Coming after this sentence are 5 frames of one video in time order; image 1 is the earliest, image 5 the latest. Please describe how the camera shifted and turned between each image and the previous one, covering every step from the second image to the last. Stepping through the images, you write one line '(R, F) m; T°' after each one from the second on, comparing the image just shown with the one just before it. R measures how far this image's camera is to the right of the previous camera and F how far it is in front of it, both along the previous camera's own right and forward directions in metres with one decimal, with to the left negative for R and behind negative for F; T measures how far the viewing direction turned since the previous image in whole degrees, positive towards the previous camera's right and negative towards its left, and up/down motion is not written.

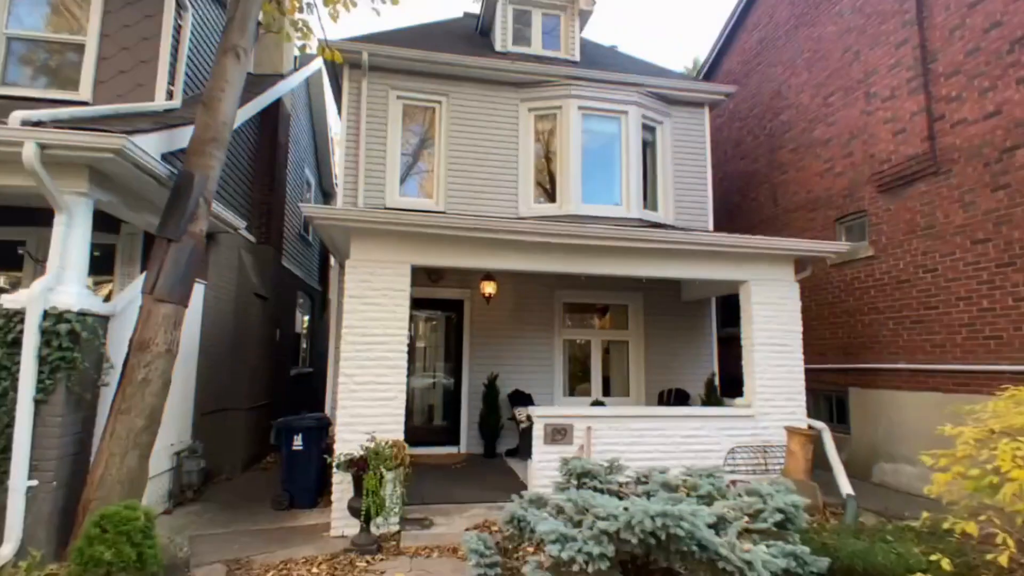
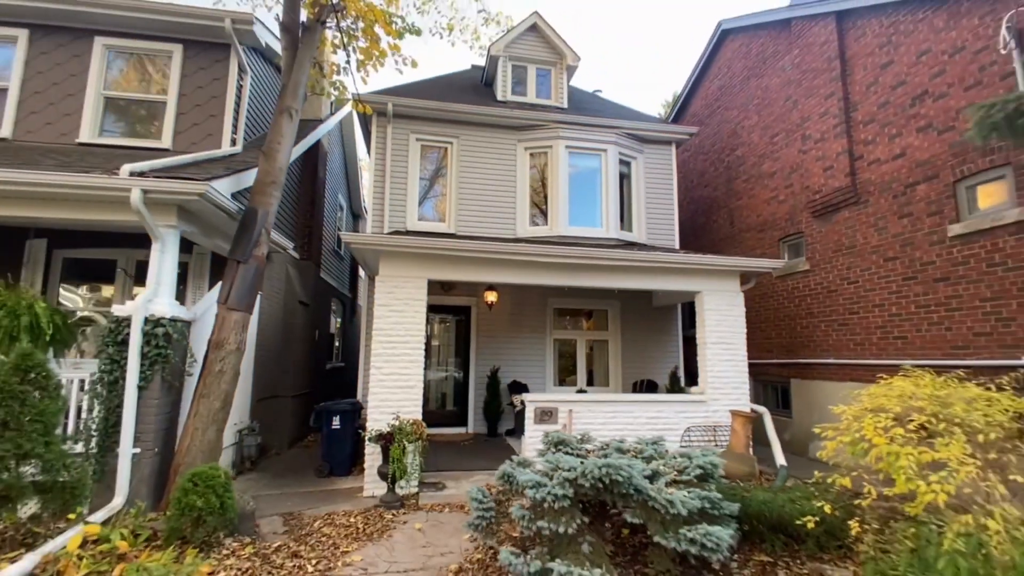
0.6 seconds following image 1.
(0.0, -1.2) m; 0°
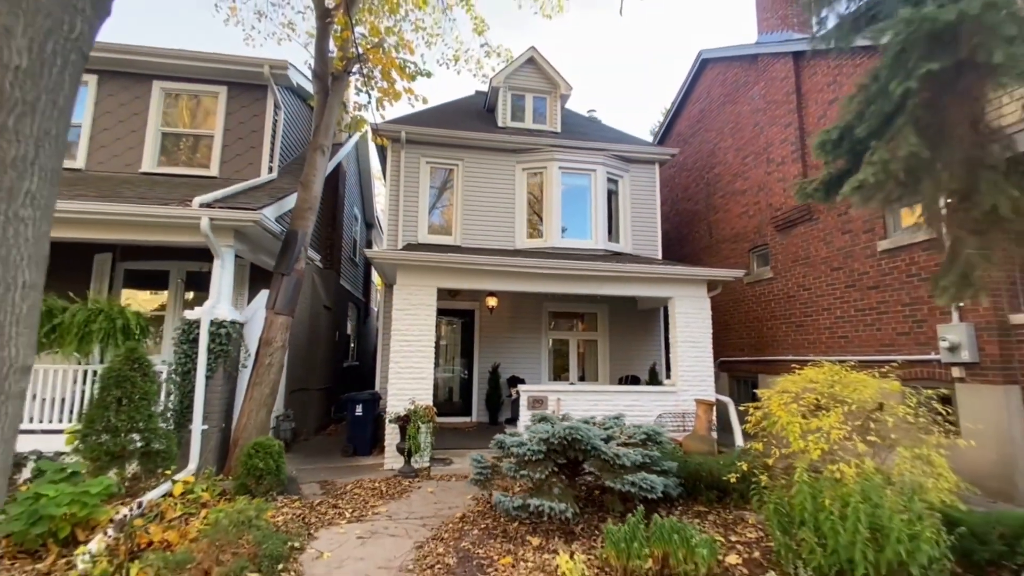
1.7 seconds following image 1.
(+0.2, -1.2) m; -1°
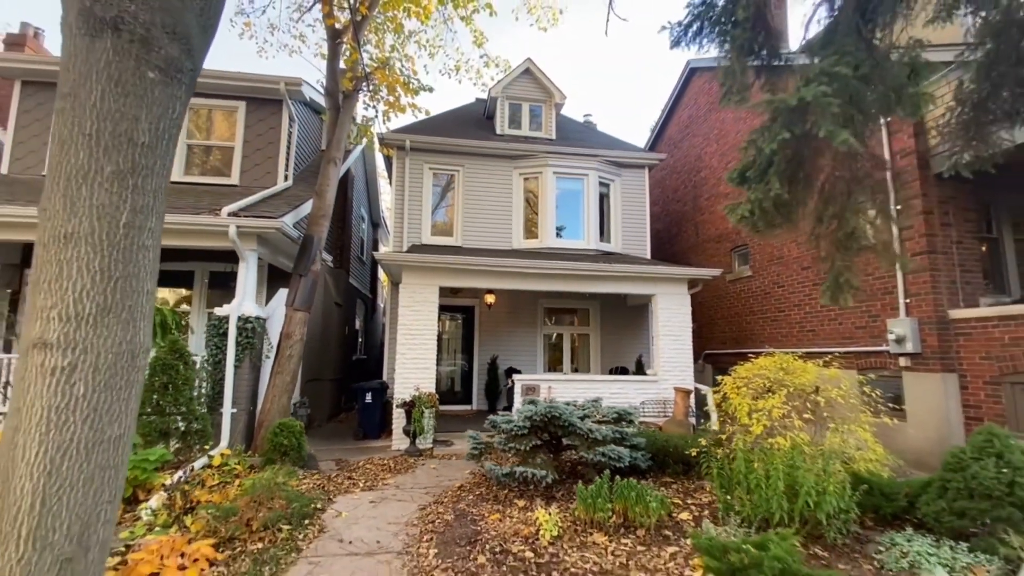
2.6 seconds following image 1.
(+0.2, -0.8) m; -1°
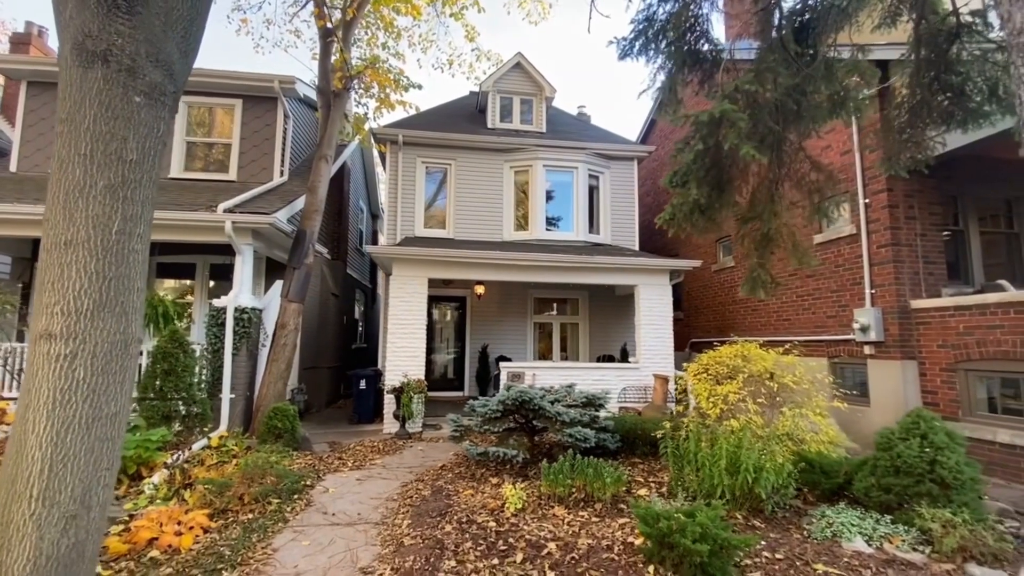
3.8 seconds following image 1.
(+0.4, -0.3) m; -1°
